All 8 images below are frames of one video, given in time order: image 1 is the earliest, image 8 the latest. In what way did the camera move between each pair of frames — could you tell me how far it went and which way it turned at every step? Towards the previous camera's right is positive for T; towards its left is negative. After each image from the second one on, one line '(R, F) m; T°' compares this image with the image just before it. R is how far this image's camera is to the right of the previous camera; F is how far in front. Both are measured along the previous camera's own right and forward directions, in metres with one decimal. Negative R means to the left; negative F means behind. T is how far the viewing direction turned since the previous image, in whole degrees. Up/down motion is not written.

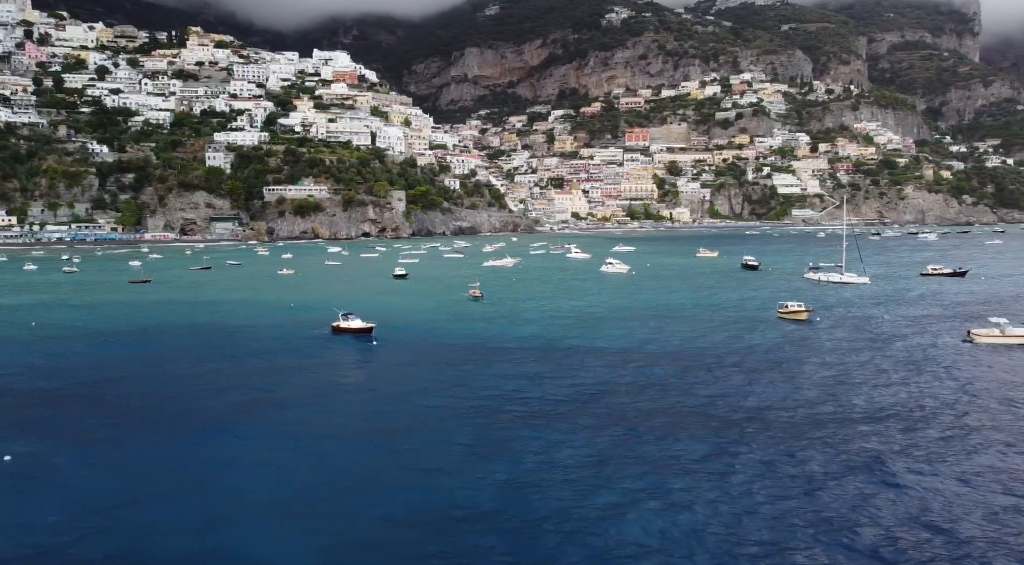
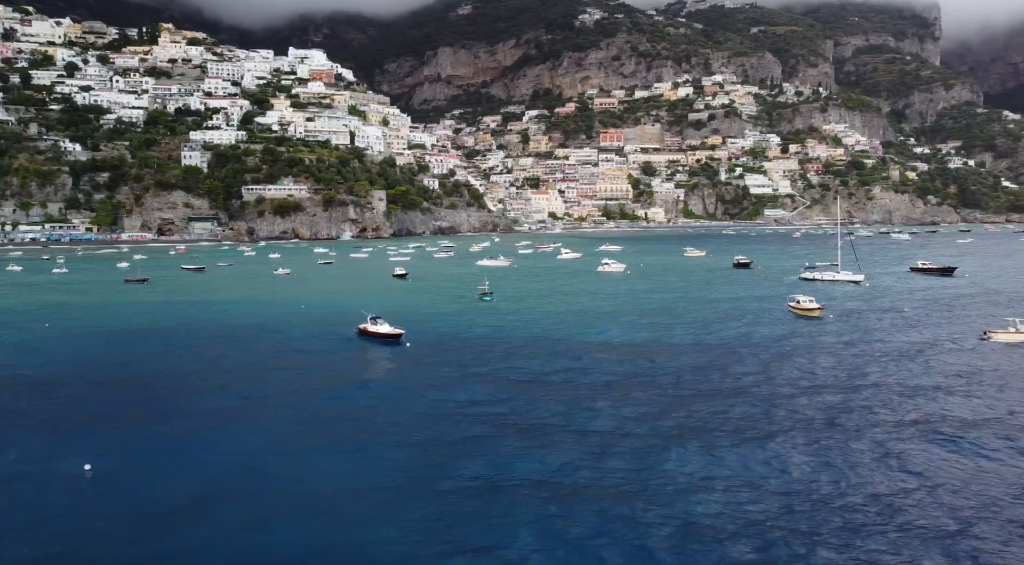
(-2.2, -0.2) m; +3°
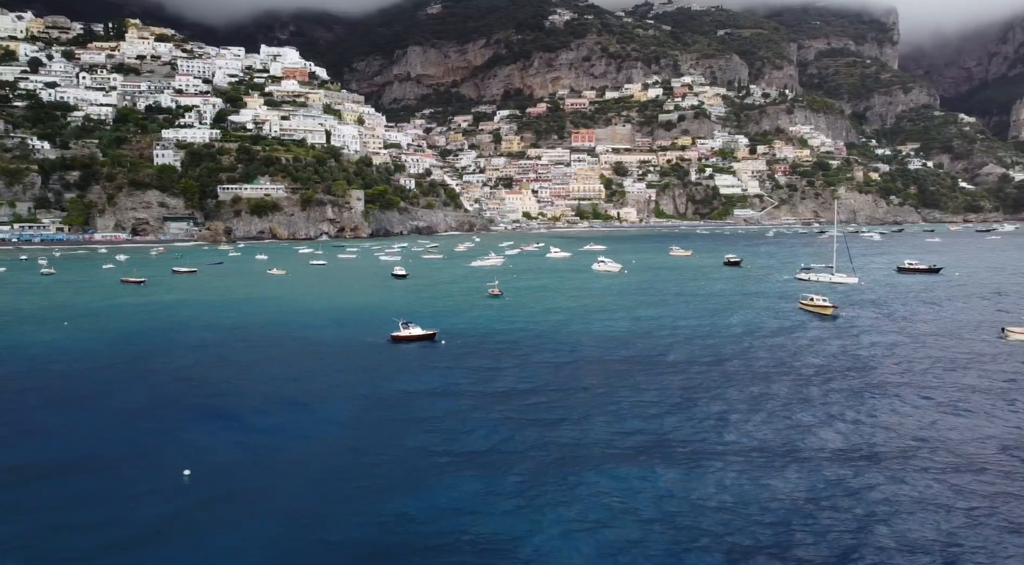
(-2.5, -0.2) m; +3°
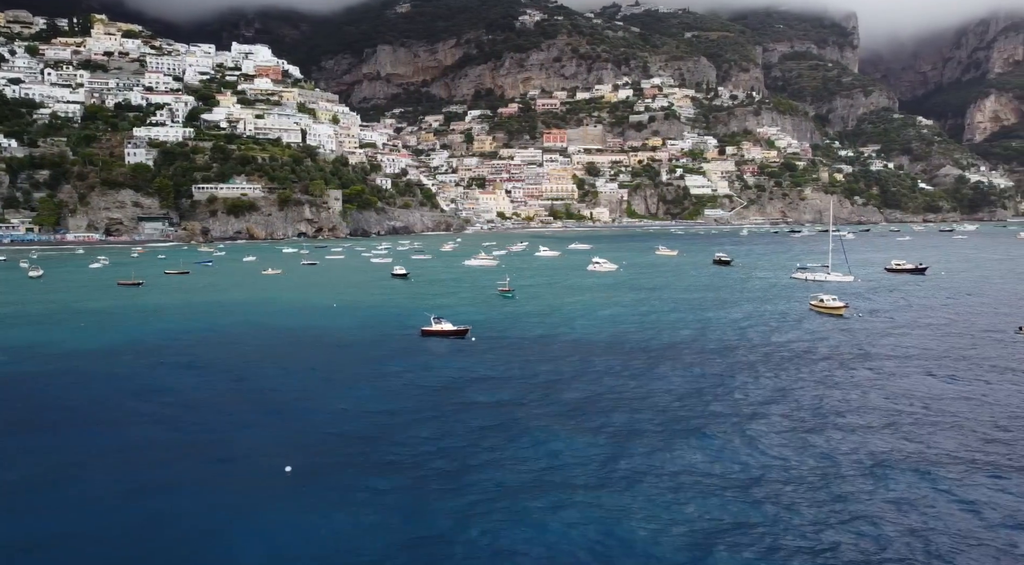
(-2.5, -0.1) m; +3°
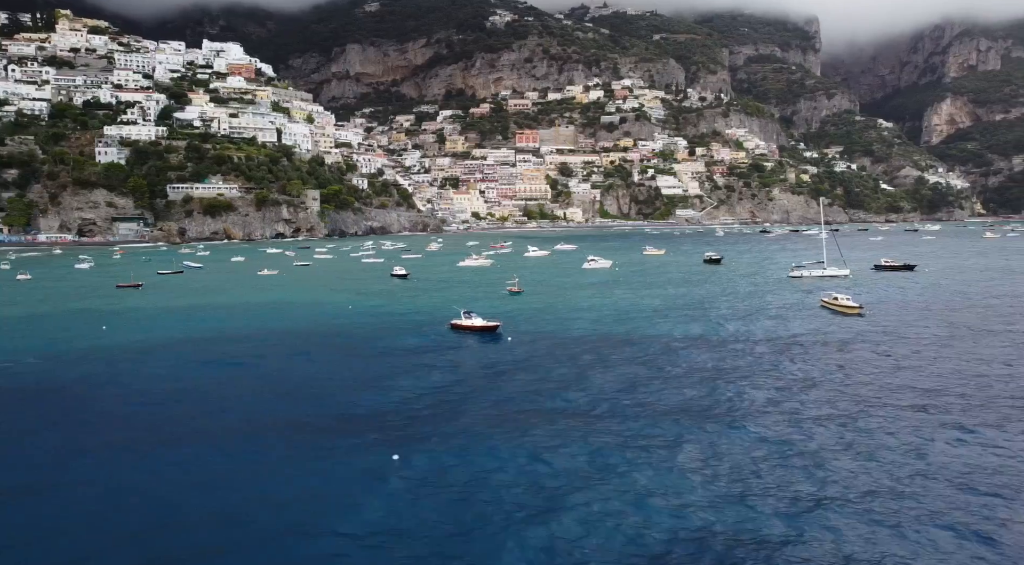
(-2.4, 0.0) m; +3°
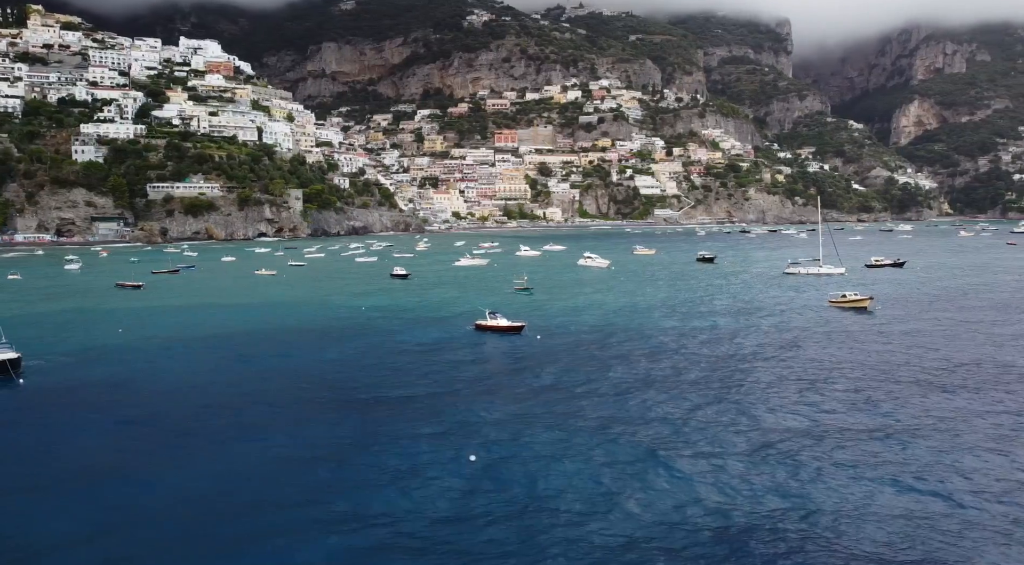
(-1.9, 0.0) m; +2°
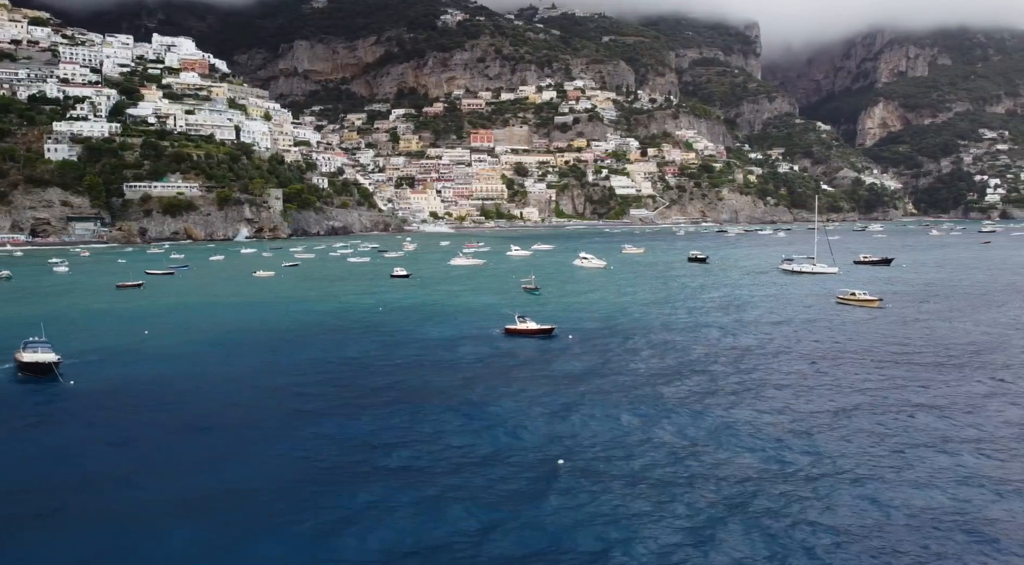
(-2.2, 0.0) m; +3°
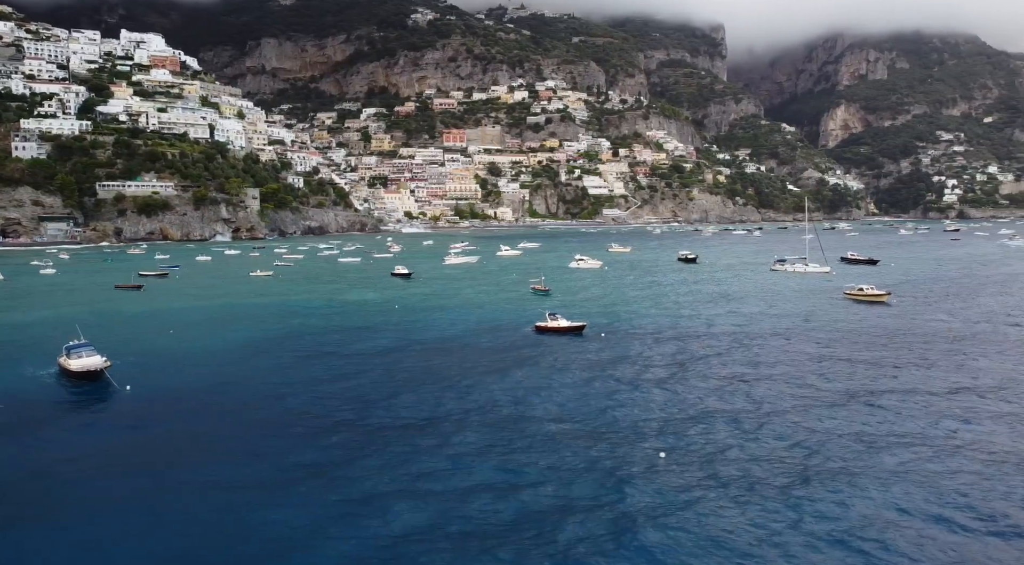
(-2.4, +0.1) m; +3°
